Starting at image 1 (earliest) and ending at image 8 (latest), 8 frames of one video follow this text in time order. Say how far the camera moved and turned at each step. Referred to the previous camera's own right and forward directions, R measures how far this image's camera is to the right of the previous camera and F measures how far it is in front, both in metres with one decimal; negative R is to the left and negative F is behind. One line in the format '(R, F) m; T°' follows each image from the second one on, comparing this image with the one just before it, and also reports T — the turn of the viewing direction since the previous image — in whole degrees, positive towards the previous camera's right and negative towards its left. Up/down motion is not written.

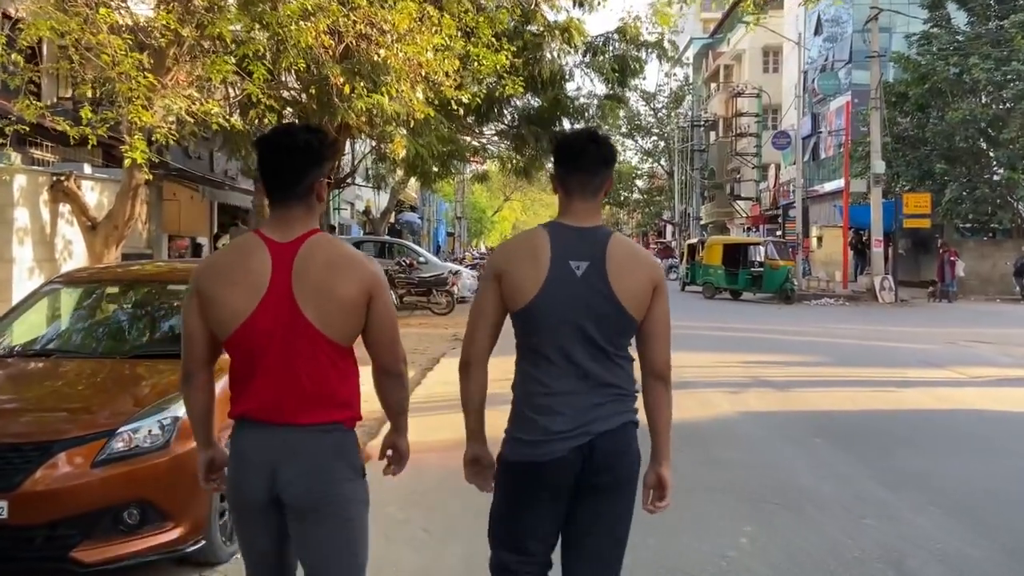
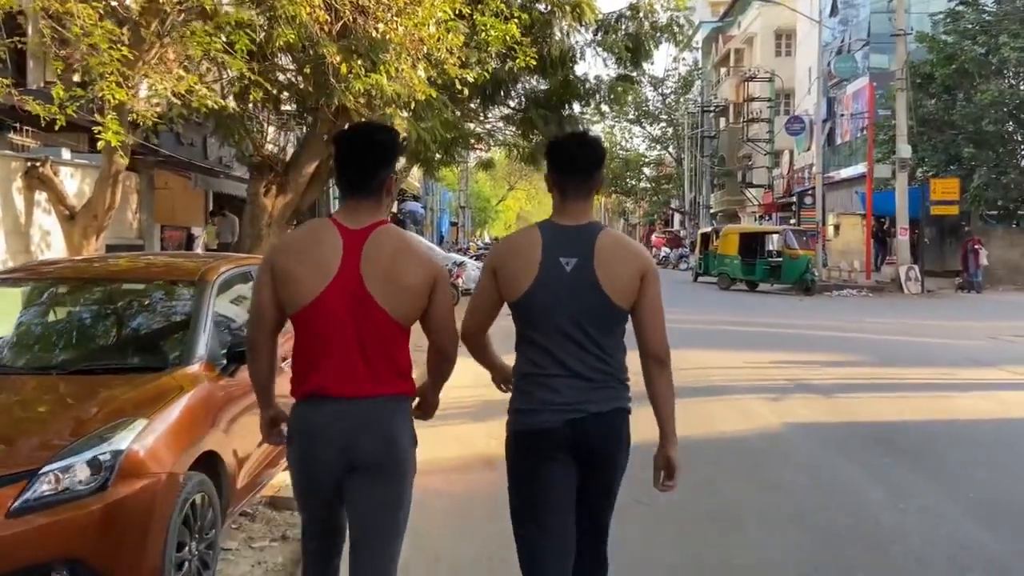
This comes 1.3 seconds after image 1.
(-0.1, +1.2) m; 0°
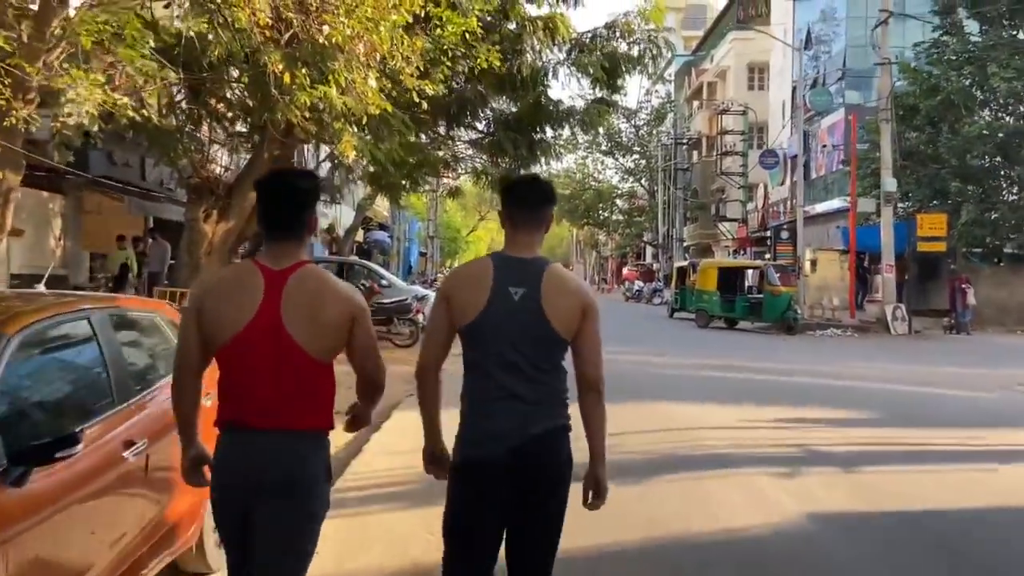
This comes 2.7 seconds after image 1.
(+0.2, +1.9) m; +2°
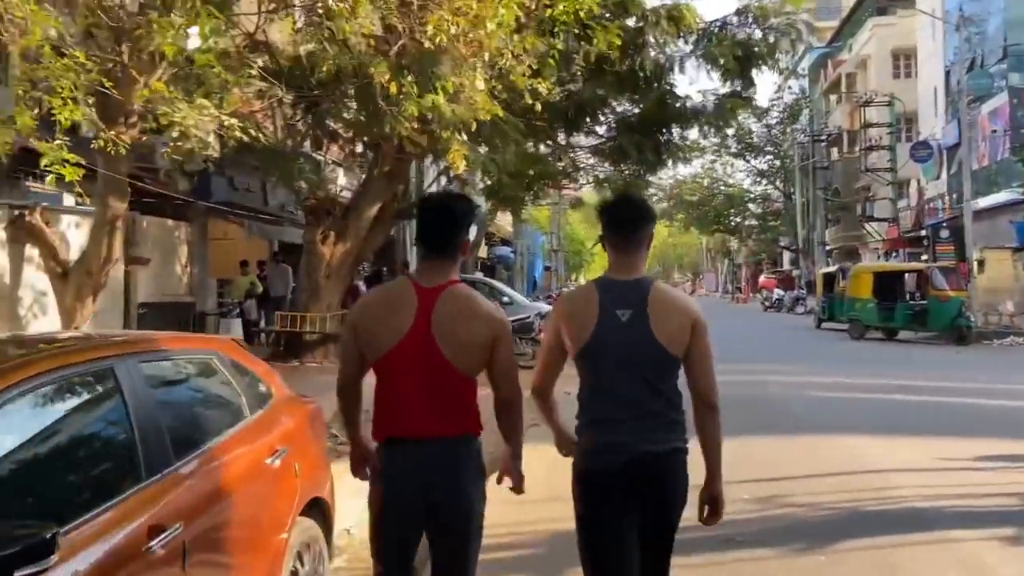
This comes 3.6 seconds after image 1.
(0.0, +1.4) m; -9°
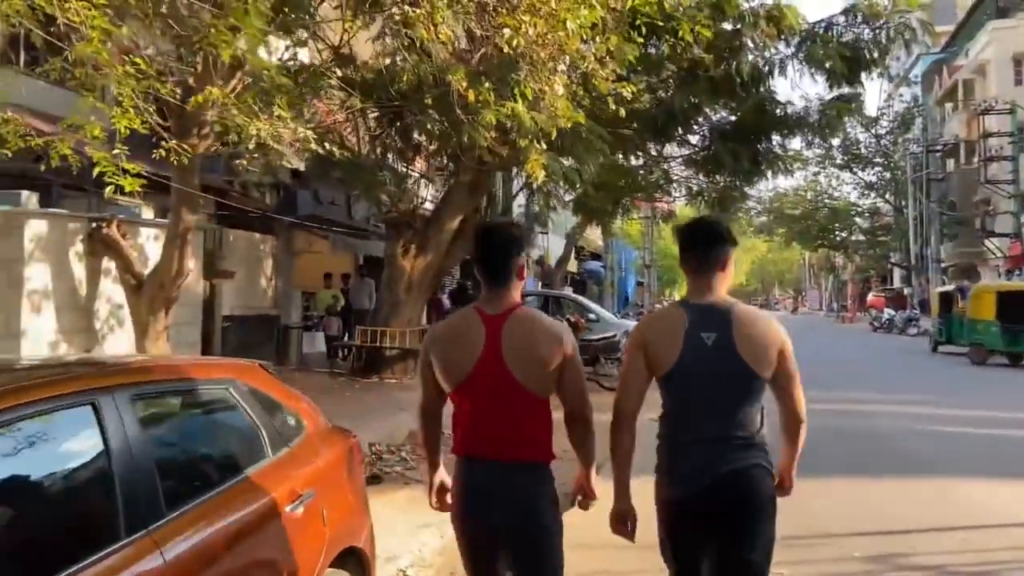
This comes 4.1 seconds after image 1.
(+0.2, +0.8) m; -7°
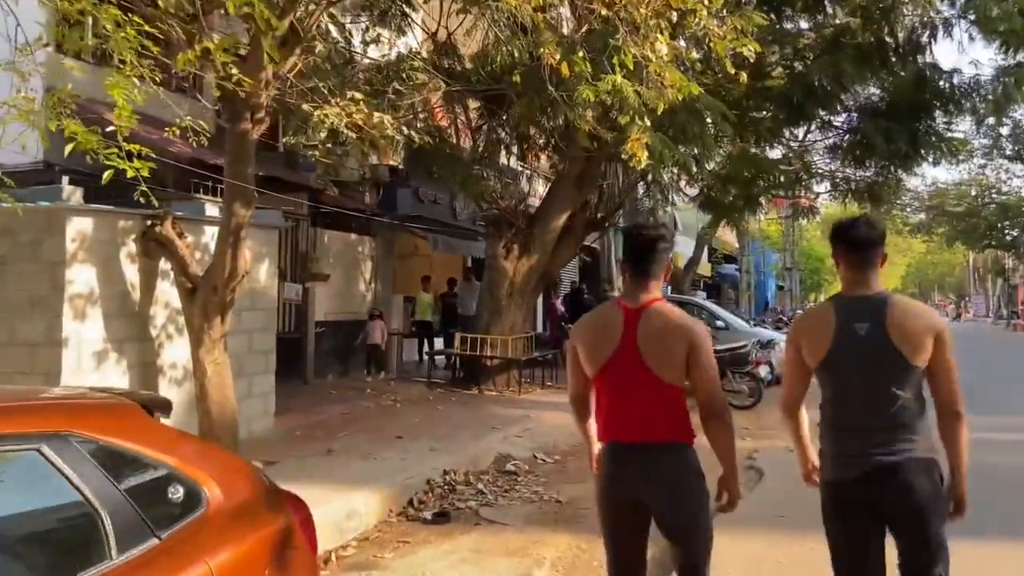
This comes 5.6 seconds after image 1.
(+0.5, +1.9) m; -9°
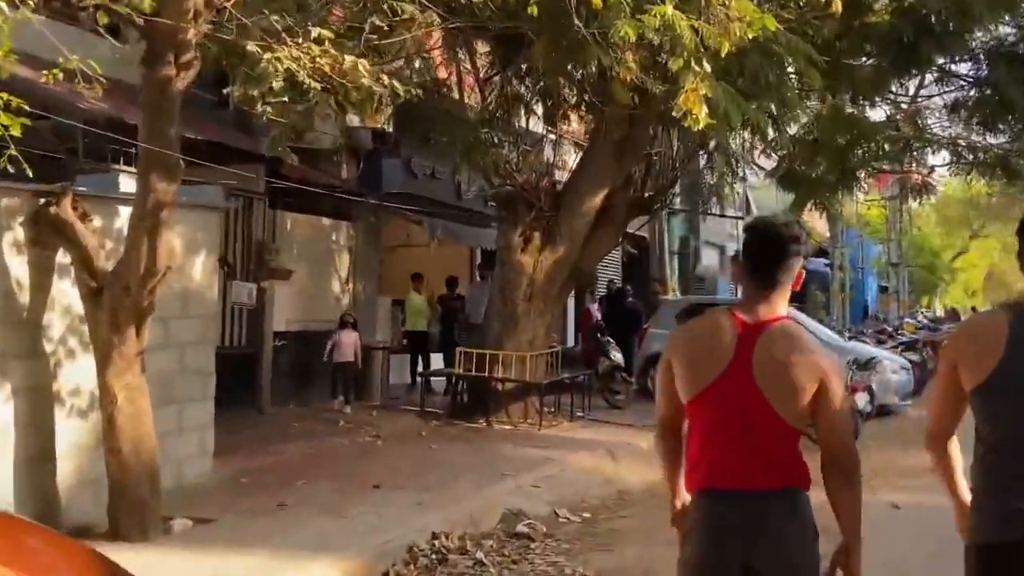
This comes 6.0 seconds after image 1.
(+0.4, +2.9) m; -4°
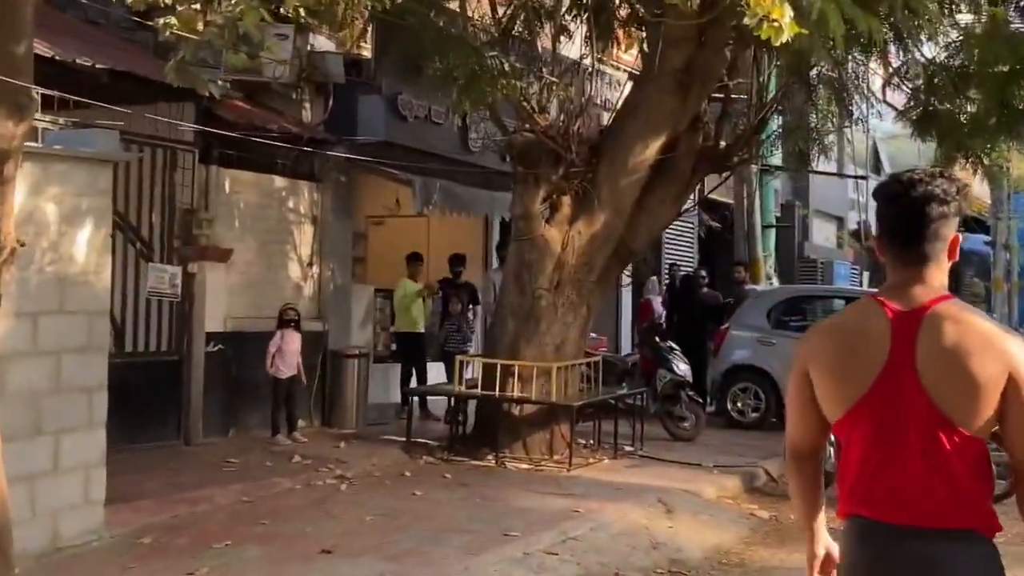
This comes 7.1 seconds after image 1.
(+0.6, +2.7) m; -6°
